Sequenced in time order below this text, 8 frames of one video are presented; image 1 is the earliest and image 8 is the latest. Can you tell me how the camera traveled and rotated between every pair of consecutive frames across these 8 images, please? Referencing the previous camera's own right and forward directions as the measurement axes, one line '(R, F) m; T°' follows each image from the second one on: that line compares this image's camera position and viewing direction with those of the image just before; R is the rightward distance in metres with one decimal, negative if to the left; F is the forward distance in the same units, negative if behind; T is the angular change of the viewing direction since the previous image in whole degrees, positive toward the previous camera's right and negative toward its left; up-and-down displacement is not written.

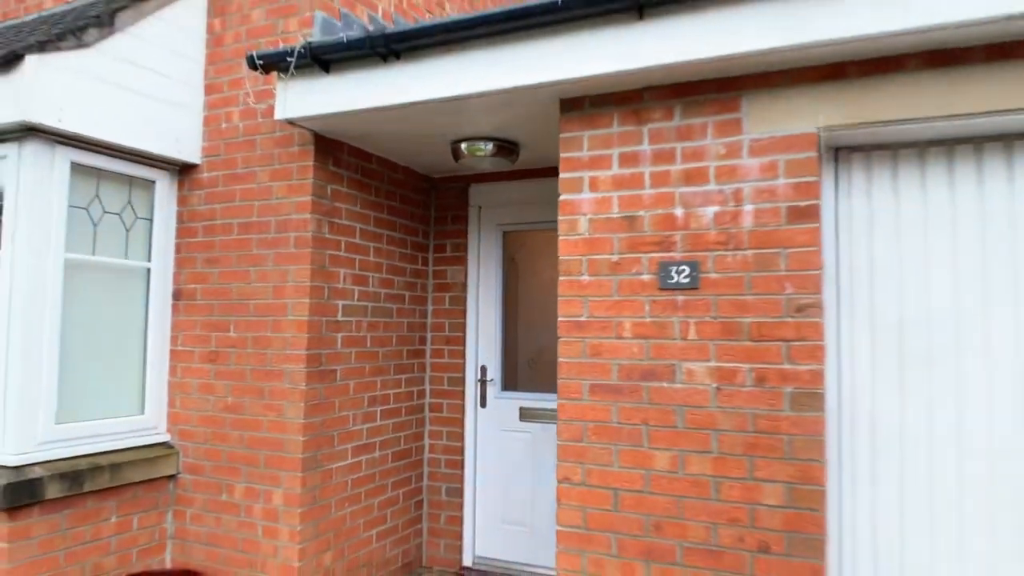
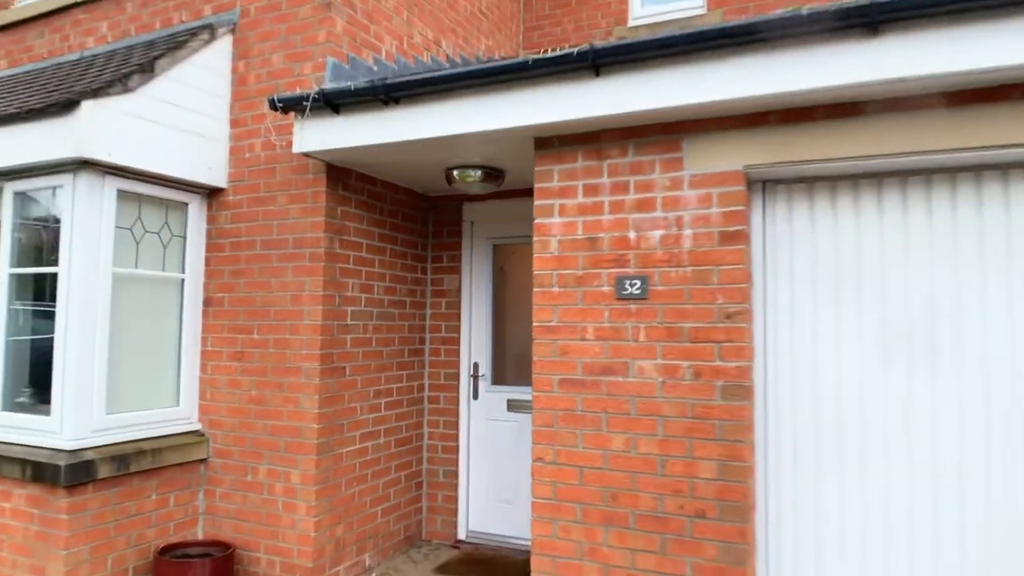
(+0.1, -0.5) m; 0°
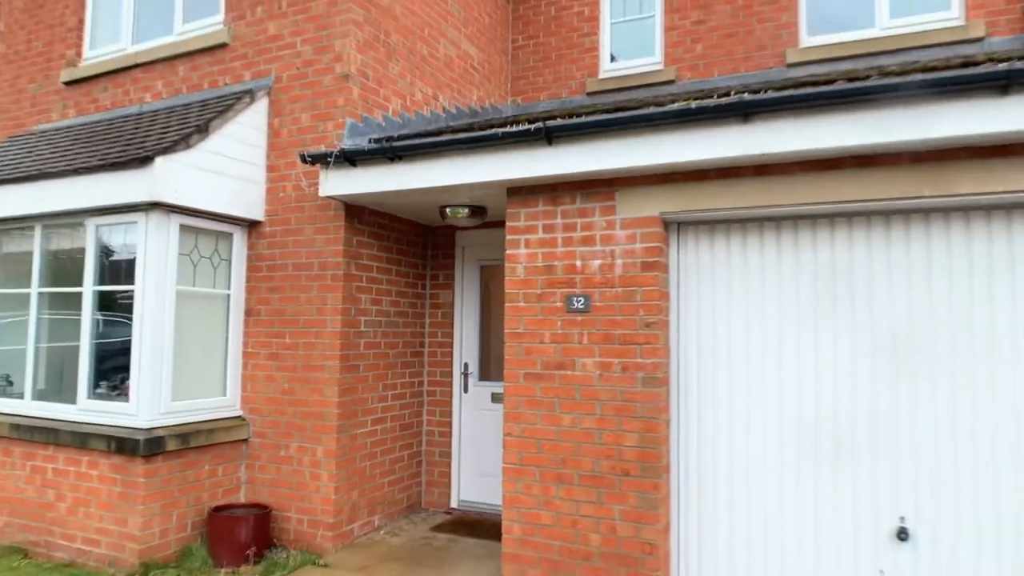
(+0.2, -1.0) m; -1°
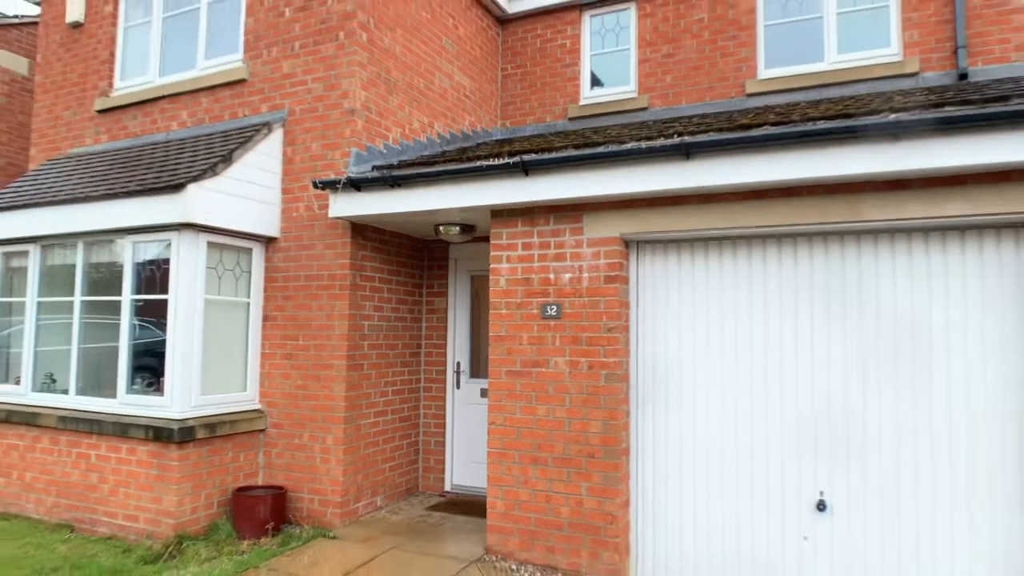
(+0.1, -0.7) m; 0°
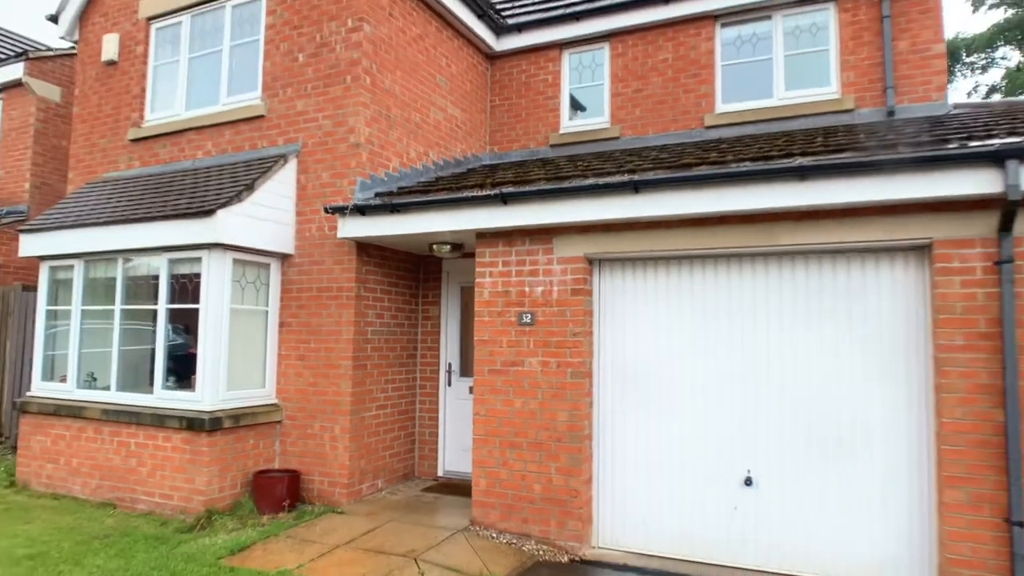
(+0.1, -0.9) m; 0°
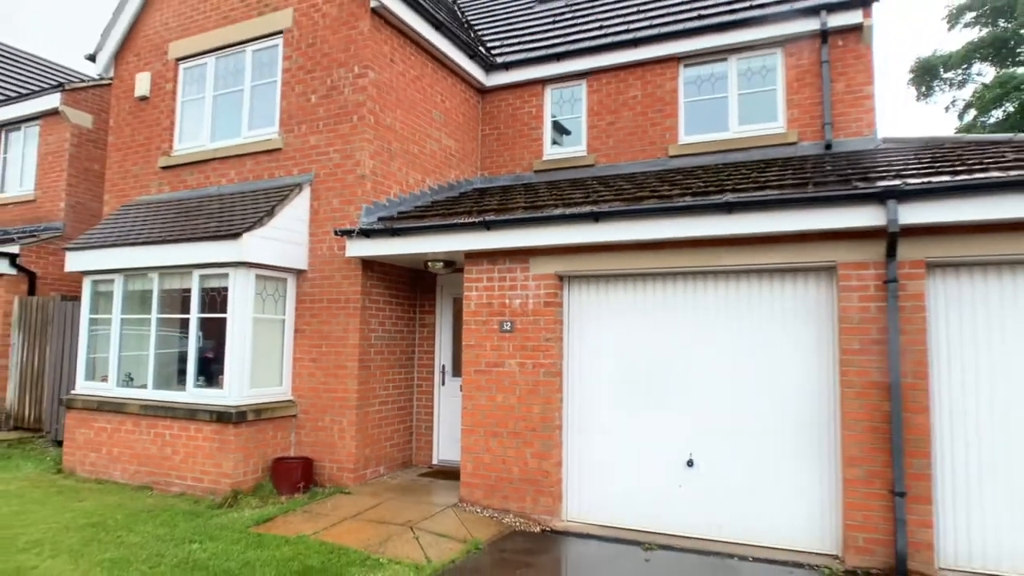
(+0.2, -1.0) m; 0°
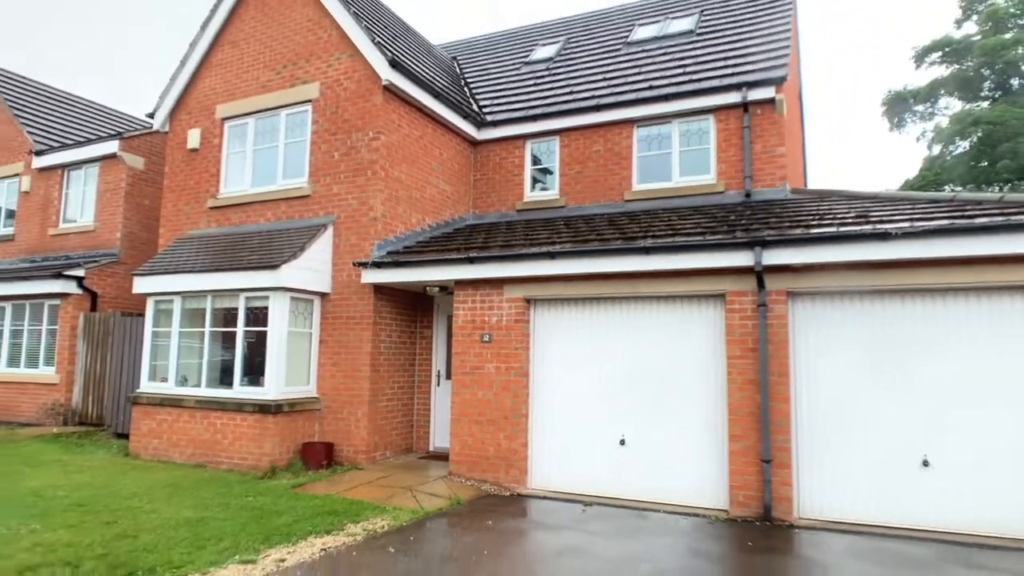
(+0.3, -1.9) m; 0°
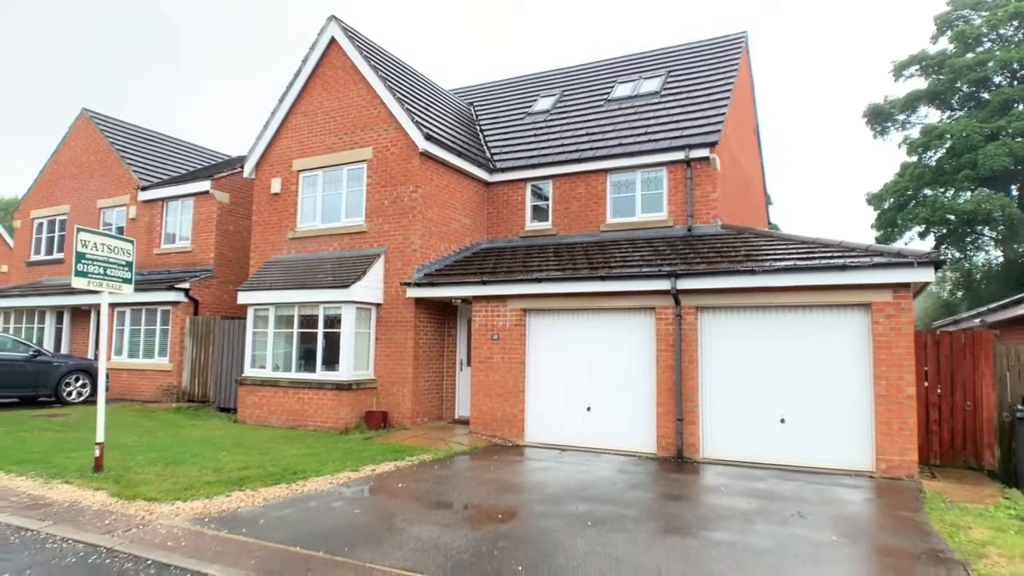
(+0.3, -3.5) m; -2°
